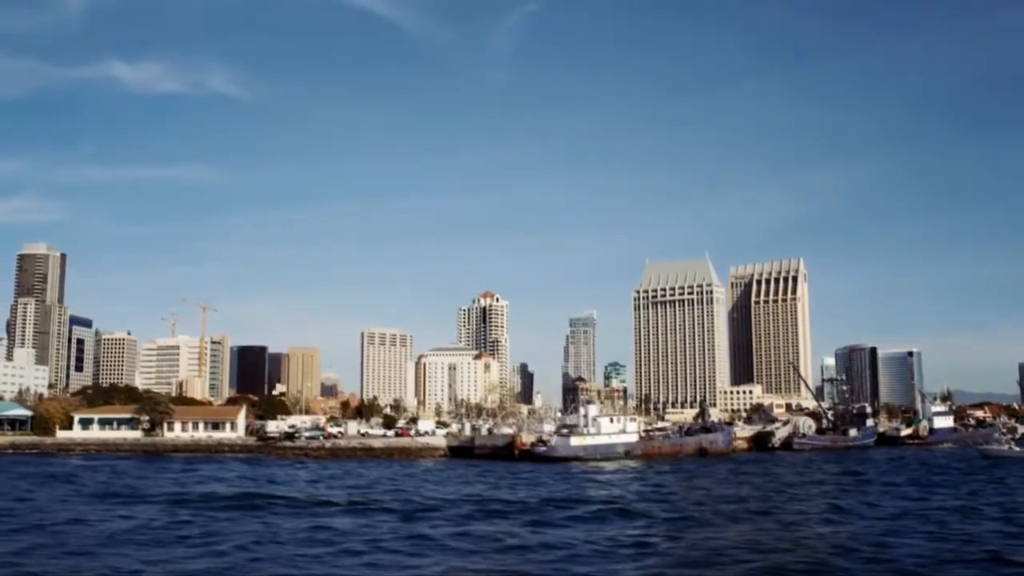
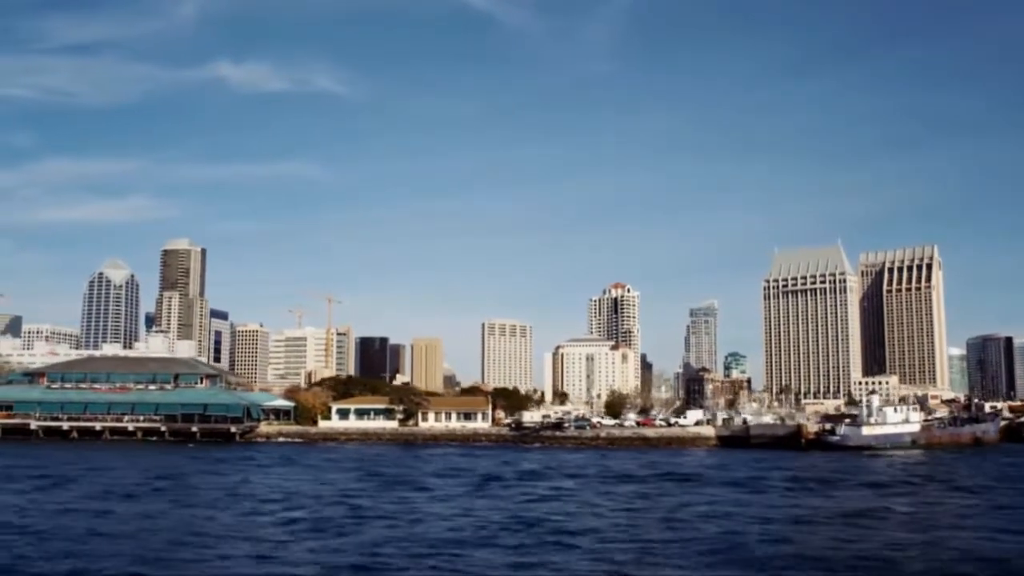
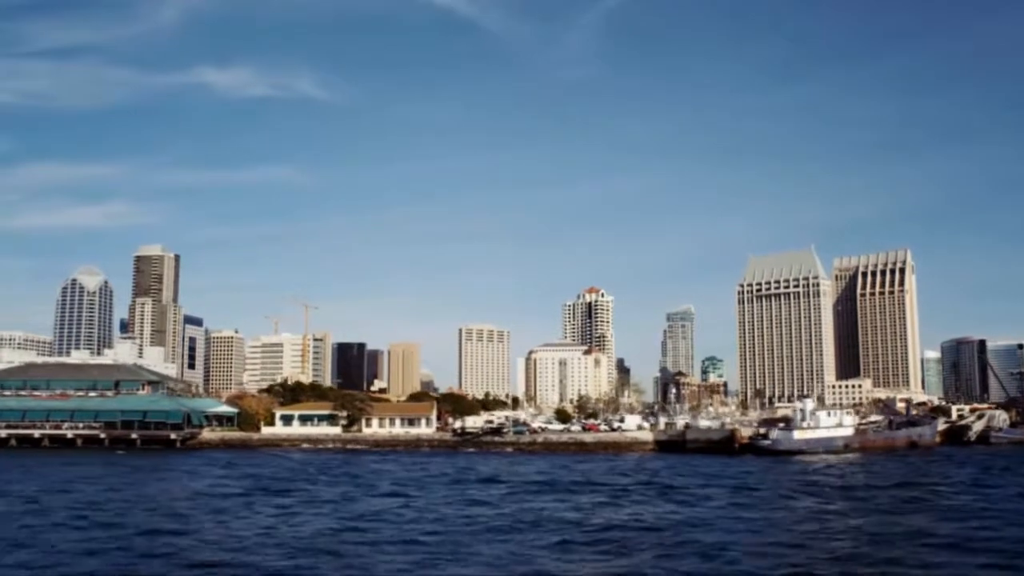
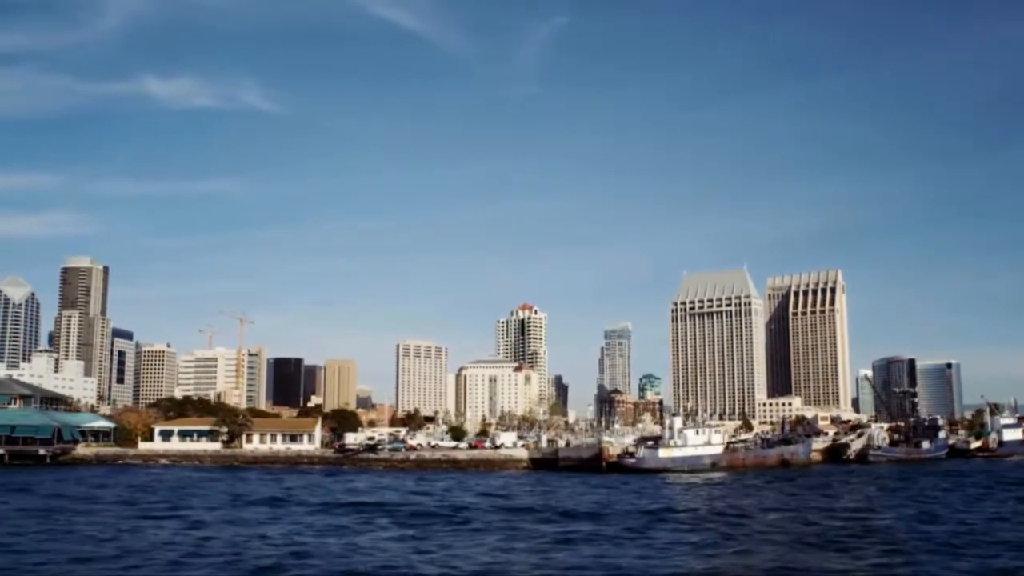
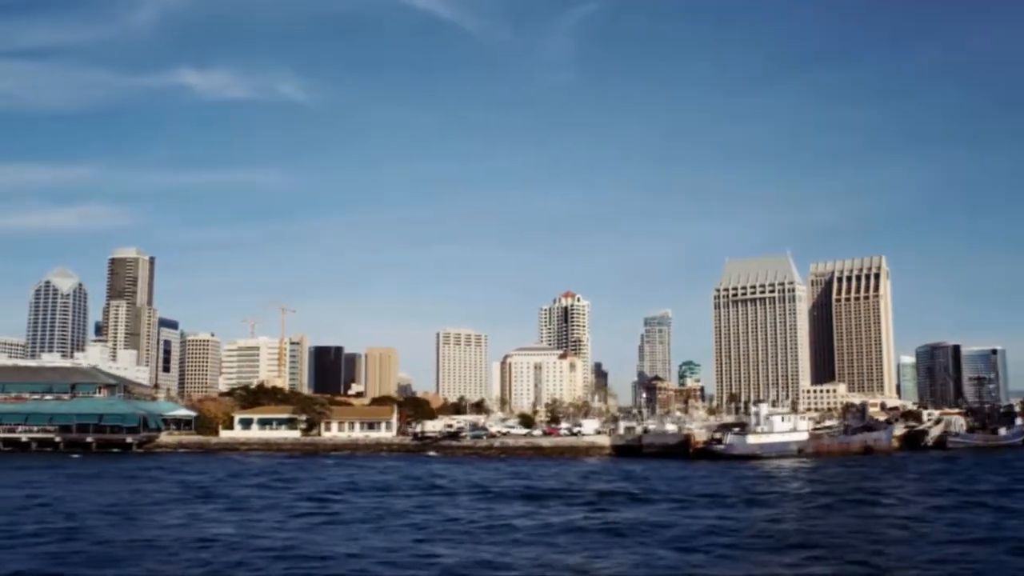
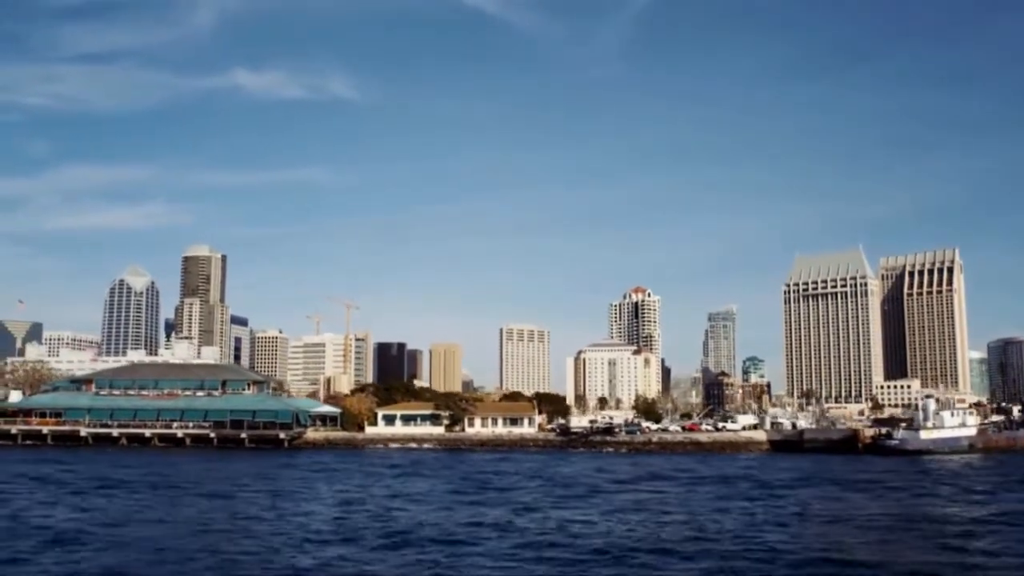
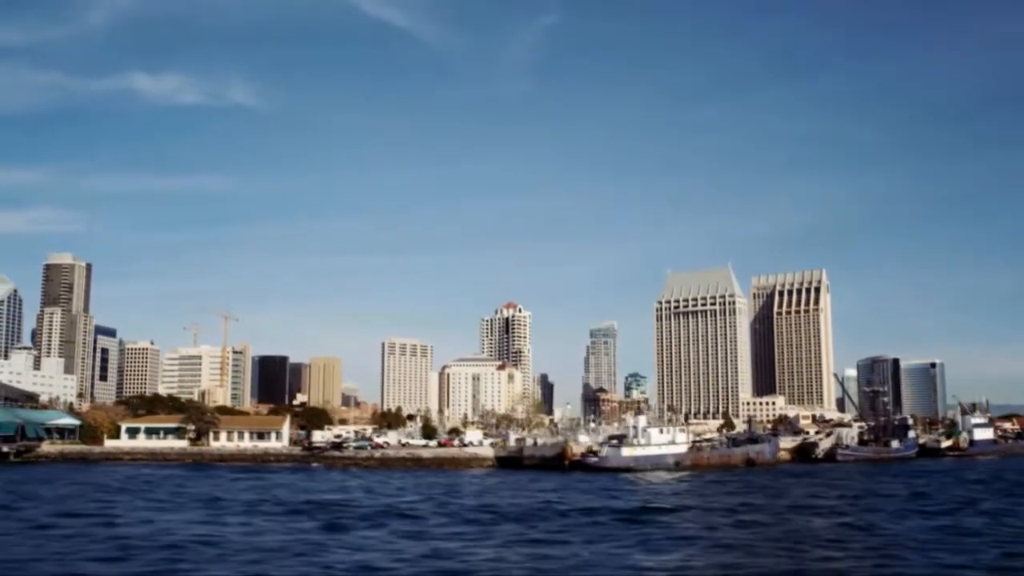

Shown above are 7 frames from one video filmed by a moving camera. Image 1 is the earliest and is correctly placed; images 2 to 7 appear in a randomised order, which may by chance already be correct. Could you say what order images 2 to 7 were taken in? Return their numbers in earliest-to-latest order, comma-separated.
7, 4, 5, 3, 2, 6
